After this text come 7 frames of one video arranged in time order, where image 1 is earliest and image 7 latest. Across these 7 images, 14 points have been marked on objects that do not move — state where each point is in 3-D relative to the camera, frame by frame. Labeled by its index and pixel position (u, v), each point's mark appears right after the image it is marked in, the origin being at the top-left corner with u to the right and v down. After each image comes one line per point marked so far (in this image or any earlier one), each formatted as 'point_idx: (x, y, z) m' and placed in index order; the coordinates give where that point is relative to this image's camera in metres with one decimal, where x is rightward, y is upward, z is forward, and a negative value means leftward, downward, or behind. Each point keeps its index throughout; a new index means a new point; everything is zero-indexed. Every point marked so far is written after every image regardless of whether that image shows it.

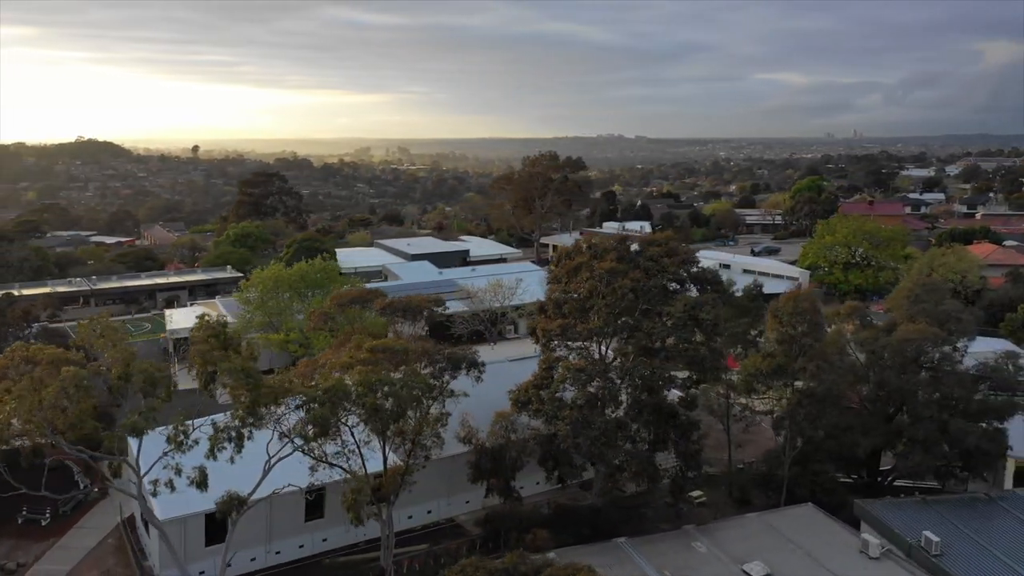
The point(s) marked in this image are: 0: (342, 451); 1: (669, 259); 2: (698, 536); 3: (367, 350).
0: (-2.7, -2.6, +10.9) m
1: (+2.7, +0.5, +12.2) m
2: (+3.1, -4.2, +11.6) m
3: (-2.1, -0.9, +9.7) m
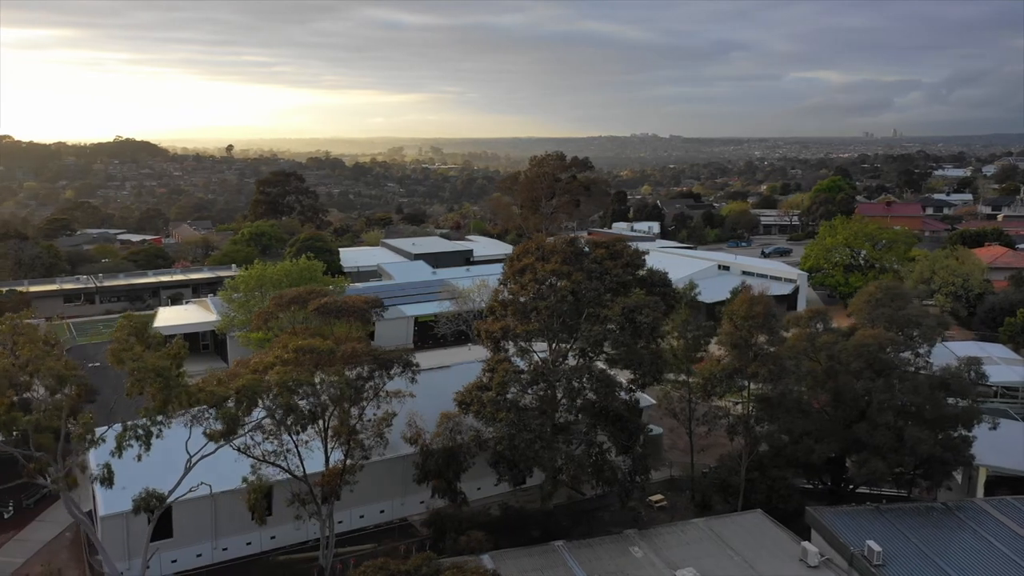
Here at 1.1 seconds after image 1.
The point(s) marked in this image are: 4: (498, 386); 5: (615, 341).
0: (-3.8, -2.6, +10.9) m
1: (+1.7, +0.5, +12.1) m
2: (+2.1, -4.3, +11.4) m
3: (-3.2, -0.9, +9.8) m
4: (-0.3, -1.7, +11.6) m
5: (+1.7, -0.8, +11.3) m
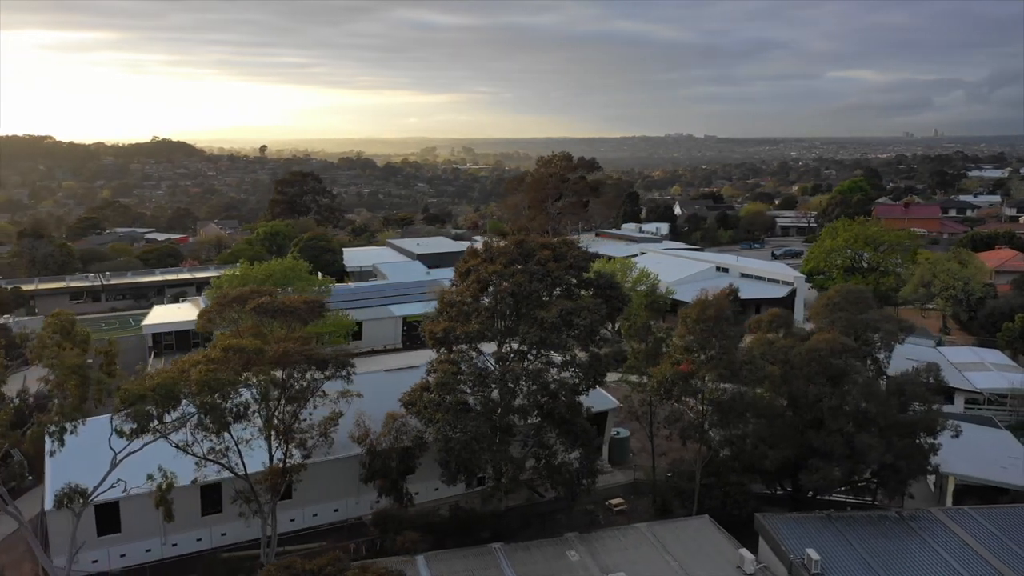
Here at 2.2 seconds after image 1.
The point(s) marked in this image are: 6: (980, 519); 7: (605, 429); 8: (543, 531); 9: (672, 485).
0: (-4.8, -2.6, +11.0) m
1: (+0.7, +0.4, +12.1) m
2: (+1.0, -4.3, +11.4) m
3: (-4.2, -0.9, +9.9) m
4: (-1.3, -1.7, +11.6) m
5: (+0.6, -0.9, +11.2) m
6: (+8.4, -4.2, +12.3) m
7: (+2.3, -3.5, +16.8) m
8: (+0.6, -4.8, +13.4) m
9: (+3.4, -4.1, +14.3) m
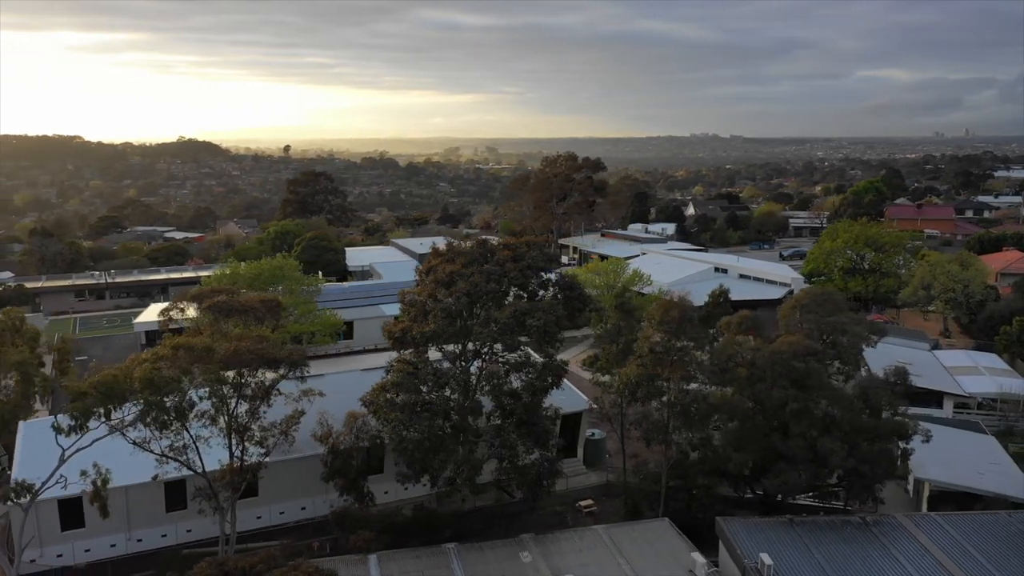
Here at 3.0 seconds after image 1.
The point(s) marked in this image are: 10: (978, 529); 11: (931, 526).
0: (-5.6, -2.6, +11.2) m
1: (0.0, +0.4, +12.0) m
2: (+0.3, -4.3, +11.3) m
3: (-5.0, -0.9, +10.0) m
4: (-2.0, -1.7, +11.6) m
5: (-0.1, -0.9, +11.2) m
6: (+7.7, -4.2, +12.1) m
7: (+1.7, -3.5, +16.8) m
8: (-0.1, -4.8, +13.4) m
9: (+2.7, -4.2, +14.2) m
10: (+8.2, -4.2, +12.0) m
11: (+7.4, -4.2, +12.1) m
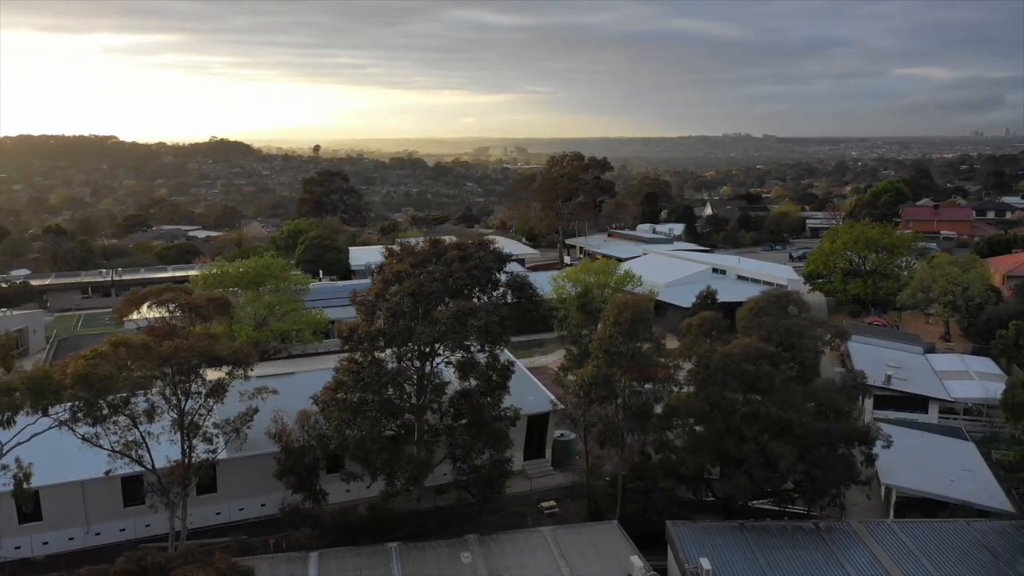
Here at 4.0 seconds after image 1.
0: (-6.5, -2.5, +11.3) m
1: (-0.9, +0.4, +12.0) m
2: (-0.7, -4.3, +11.3) m
3: (-6.0, -0.9, +10.1) m
4: (-3.0, -1.7, +11.6) m
5: (-1.0, -0.9, +11.2) m
6: (+6.8, -4.3, +11.9) m
7: (+0.9, -3.5, +16.7) m
8: (-1.0, -4.8, +13.4) m
9: (+1.8, -4.2, +14.1) m
10: (+7.2, -4.3, +11.7) m
11: (+6.5, -4.3, +11.9) m
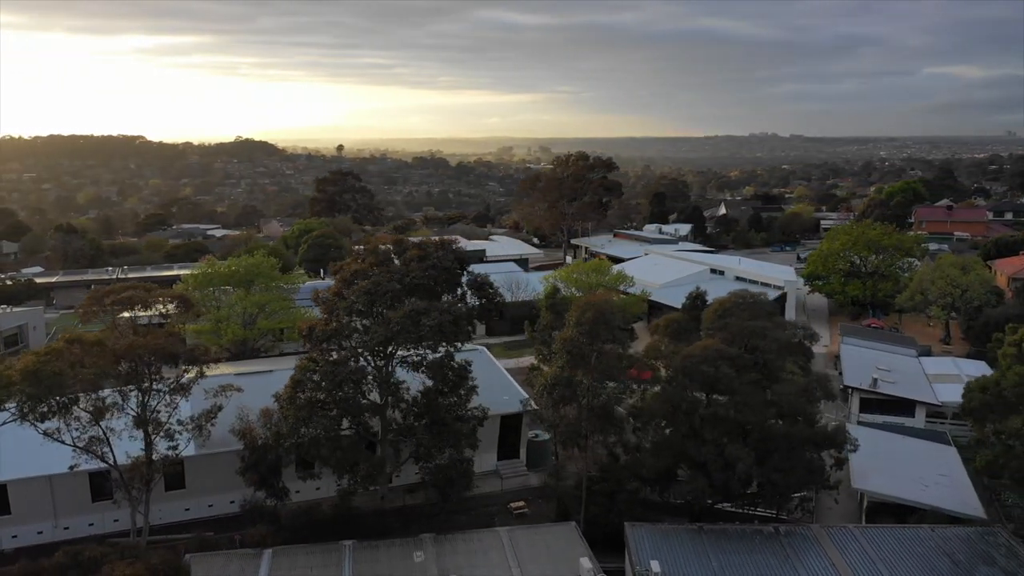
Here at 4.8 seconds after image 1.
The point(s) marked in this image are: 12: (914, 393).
0: (-7.3, -2.5, +11.5) m
1: (-1.6, +0.4, +12.1) m
2: (-1.4, -4.3, +11.4) m
3: (-6.8, -0.8, +10.3) m
4: (-3.7, -1.7, +11.7) m
5: (-1.8, -0.9, +11.2) m
6: (+6.0, -4.3, +11.7) m
7: (+0.3, -3.5, +16.7) m
8: (-1.7, -4.8, +13.4) m
9: (+1.1, -4.2, +14.1) m
10: (+6.5, -4.3, +11.6) m
11: (+5.8, -4.3, +11.7) m
12: (+11.6, -3.1, +19.7) m
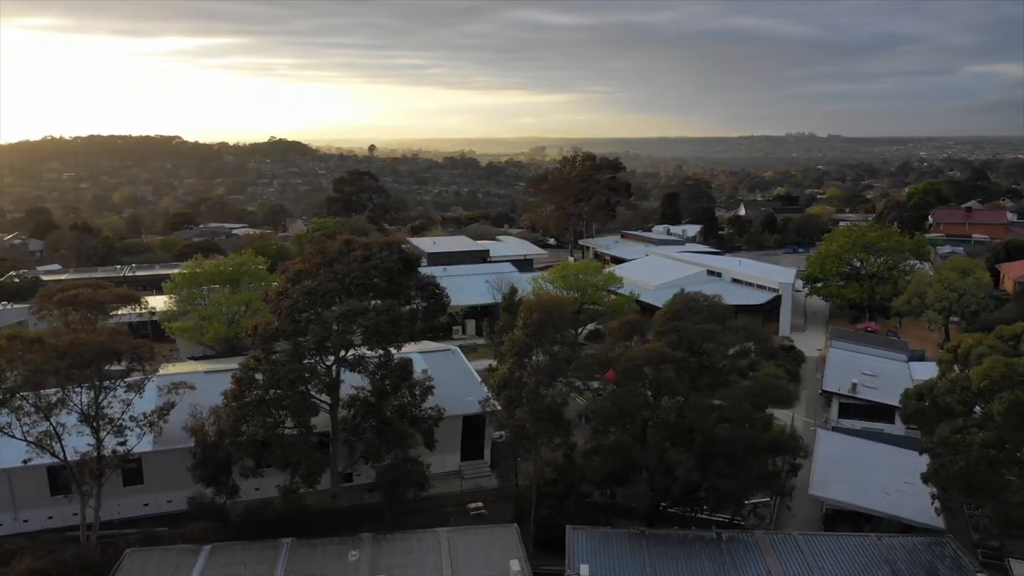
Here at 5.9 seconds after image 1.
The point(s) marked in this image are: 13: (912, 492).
0: (-8.3, -2.5, +11.7) m
1: (-2.6, +0.4, +12.1) m
2: (-2.5, -4.3, +11.4) m
3: (-7.8, -0.8, +10.5) m
4: (-4.7, -1.7, +11.9) m
5: (-2.8, -0.9, +11.3) m
6: (+5.0, -4.4, +11.6) m
7: (-0.6, -3.5, +16.7) m
8: (-2.7, -4.8, +13.5) m
9: (+0.1, -4.2, +14.0) m
10: (+5.4, -4.4, +11.4) m
11: (+4.7, -4.4, +11.6) m
12: (+10.9, -3.2, +19.4) m
13: (+8.3, -4.2, +14.1) m
